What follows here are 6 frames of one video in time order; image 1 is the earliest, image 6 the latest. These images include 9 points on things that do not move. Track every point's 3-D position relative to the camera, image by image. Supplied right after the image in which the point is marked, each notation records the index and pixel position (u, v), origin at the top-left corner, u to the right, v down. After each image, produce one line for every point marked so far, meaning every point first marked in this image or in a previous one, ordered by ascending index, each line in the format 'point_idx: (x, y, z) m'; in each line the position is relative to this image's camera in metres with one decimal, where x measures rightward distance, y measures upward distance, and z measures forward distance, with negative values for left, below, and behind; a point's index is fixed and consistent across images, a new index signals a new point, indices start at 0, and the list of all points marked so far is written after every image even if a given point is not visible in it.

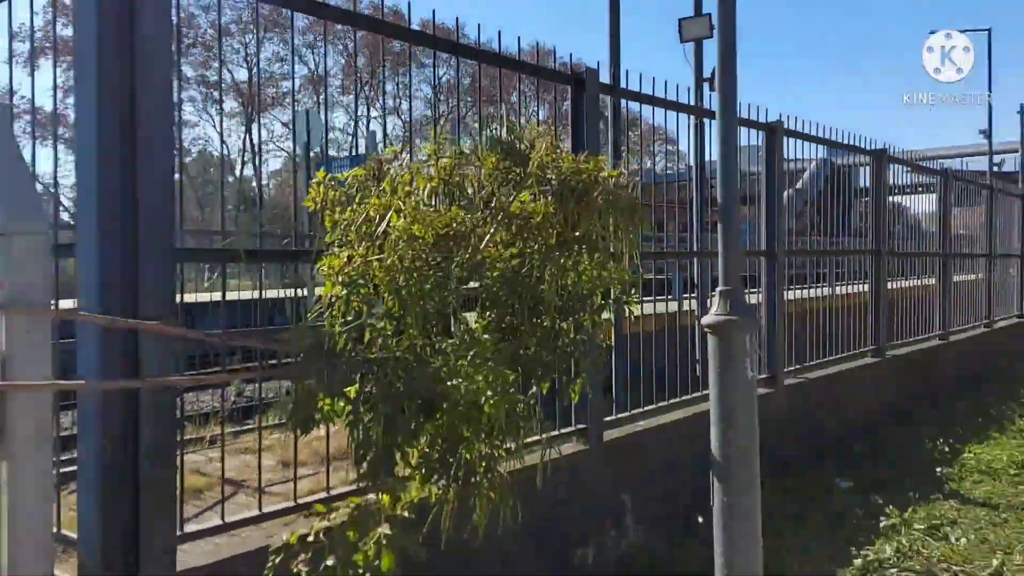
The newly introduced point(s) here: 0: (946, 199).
0: (+5.2, +1.1, +10.0) m
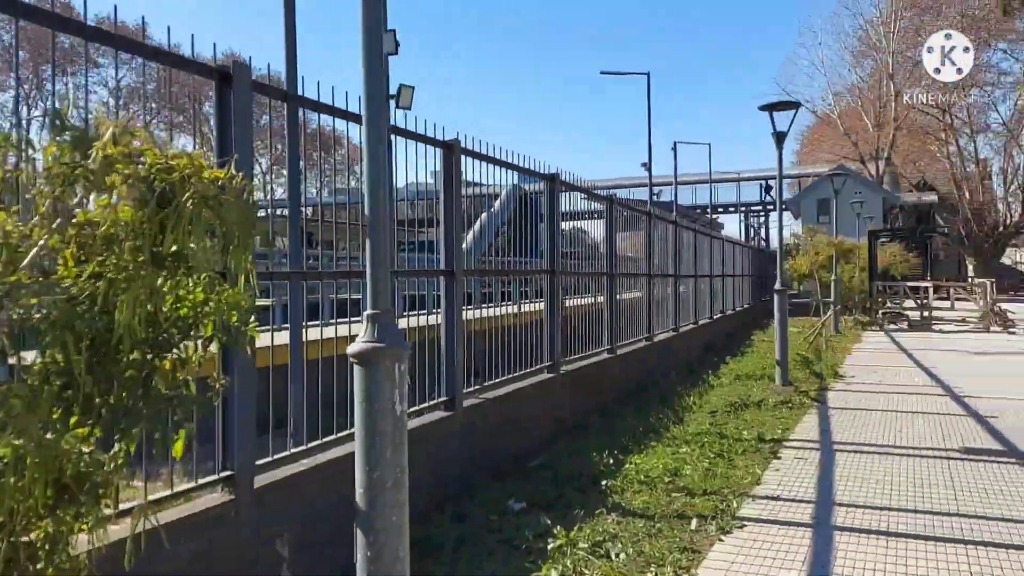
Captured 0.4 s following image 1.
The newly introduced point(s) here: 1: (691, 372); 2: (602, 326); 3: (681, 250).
0: (+1.3, +0.9, +10.7) m
1: (+2.8, -1.3, +13.0) m
2: (+1.1, -0.5, +10.2) m
3: (+3.3, +0.7, +16.2) m
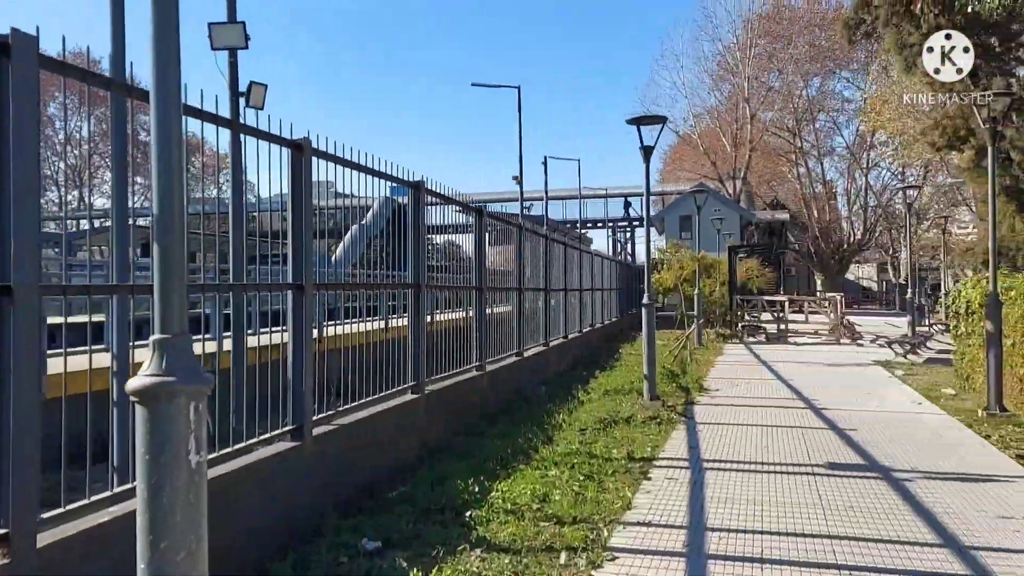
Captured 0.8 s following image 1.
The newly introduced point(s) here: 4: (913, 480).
0: (-0.4, +0.7, +10.4) m
1: (+0.7, -1.5, +12.7) m
2: (-0.5, -0.6, +9.8) m
3: (+0.8, +0.5, +16.1) m
4: (+3.1, -1.5, +6.4) m
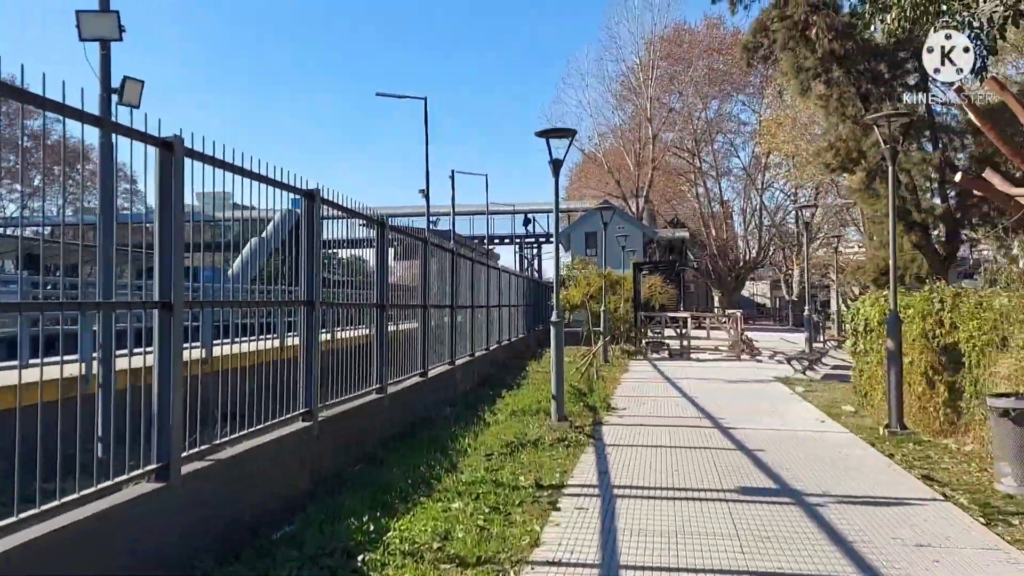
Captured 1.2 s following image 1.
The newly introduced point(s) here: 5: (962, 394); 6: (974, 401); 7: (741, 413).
0: (-1.5, +0.5, +9.8) m
1: (-0.7, -1.8, +12.3) m
2: (-1.6, -0.8, +9.2) m
3: (-1.0, +0.2, +15.6) m
4: (+2.4, -1.6, +6.3) m
5: (+5.0, -1.2, +9.3) m
6: (+5.0, -1.2, +9.0) m
7: (+3.2, -1.7, +11.4) m
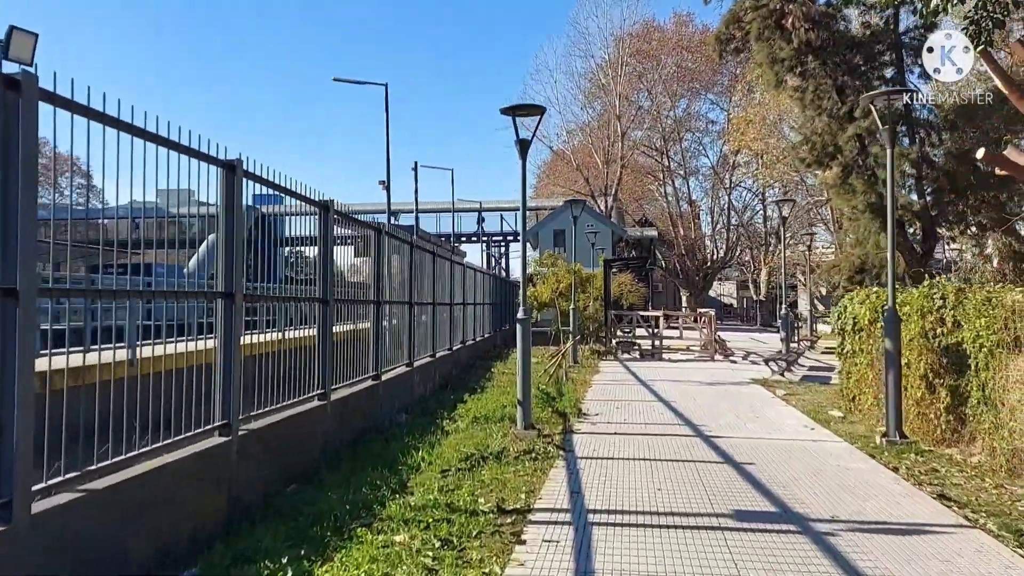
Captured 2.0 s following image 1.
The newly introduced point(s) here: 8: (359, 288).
0: (-2.0, +0.6, +8.7) m
1: (-1.2, -1.7, +11.2) m
2: (-2.0, -0.7, +8.1) m
3: (-1.7, +0.2, +14.5) m
4: (+2.1, -1.6, +5.3) m
5: (+4.6, -1.1, +8.5) m
6: (+4.6, -1.2, +8.1) m
7: (+2.7, -1.6, +10.5) m
8: (-1.9, 0.0, +10.3) m
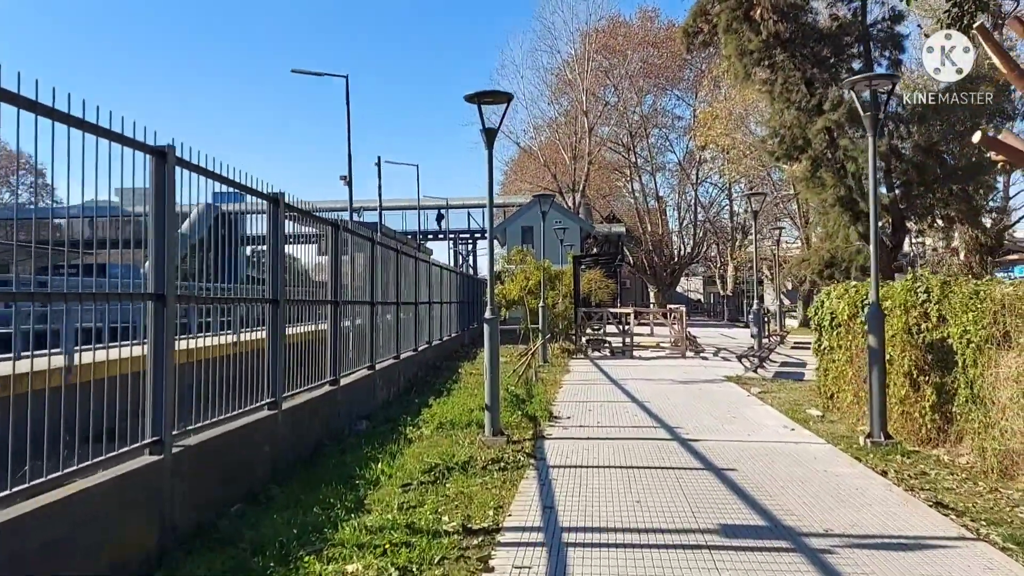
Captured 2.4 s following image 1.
0: (-2.3, +0.6, +8.1) m
1: (-1.6, -1.7, +10.6) m
2: (-2.3, -0.7, +7.5) m
3: (-2.2, +0.2, +13.9) m
4: (+1.9, -1.5, +4.9) m
5: (+4.3, -1.1, +8.1) m
6: (+4.3, -1.1, +7.8) m
7: (+2.3, -1.6, +10.1) m
8: (-2.3, 0.0, +9.7) m
